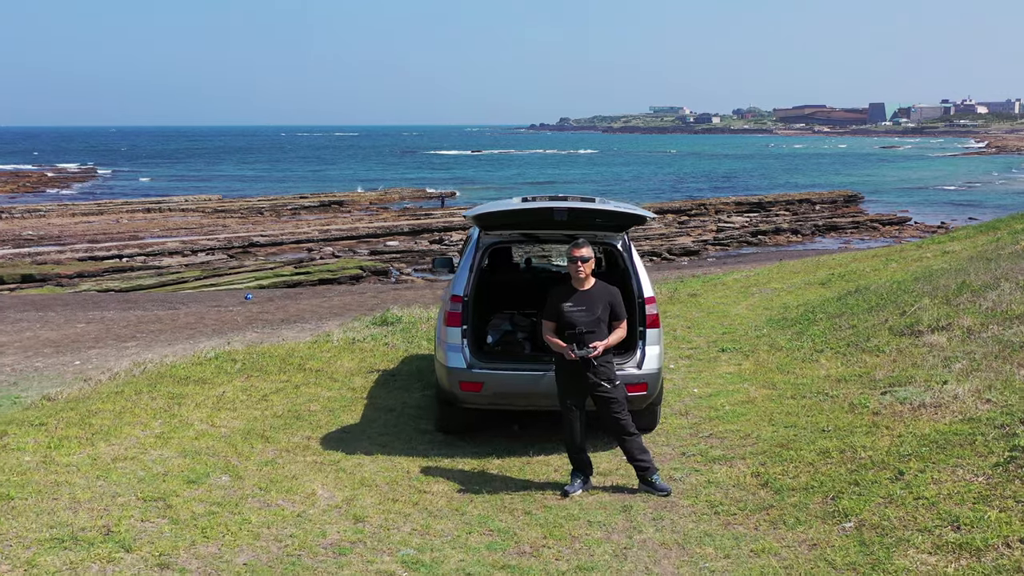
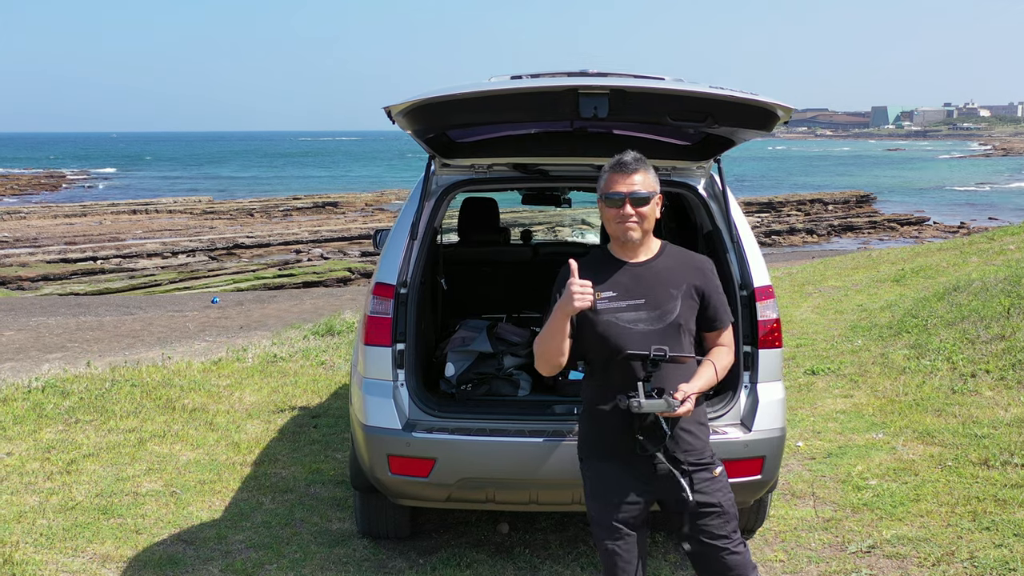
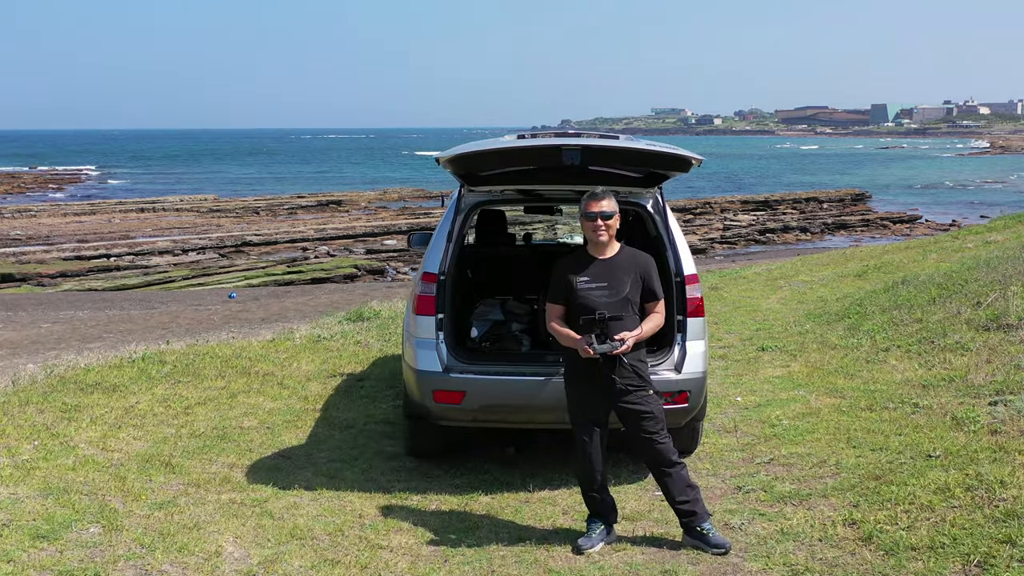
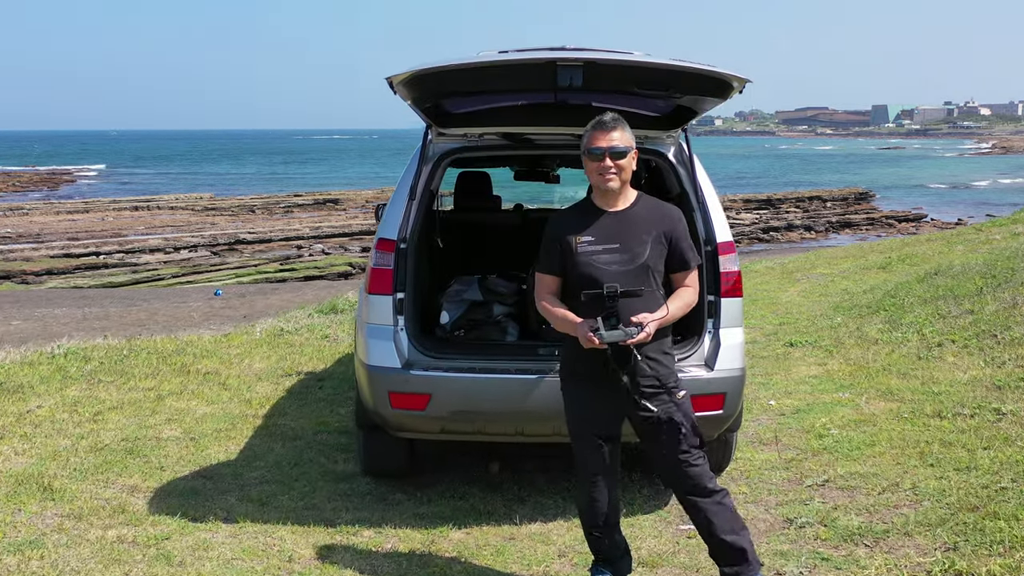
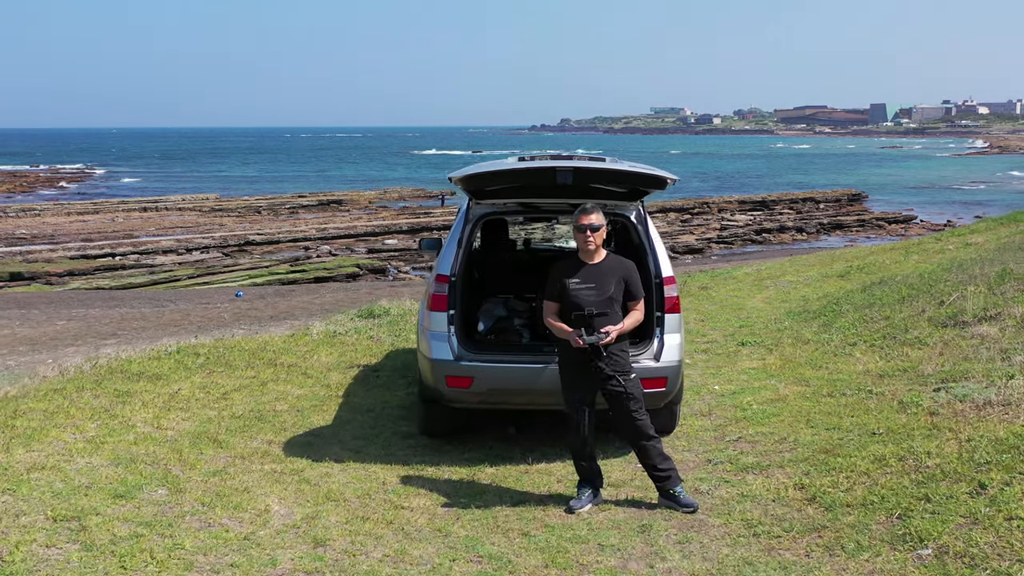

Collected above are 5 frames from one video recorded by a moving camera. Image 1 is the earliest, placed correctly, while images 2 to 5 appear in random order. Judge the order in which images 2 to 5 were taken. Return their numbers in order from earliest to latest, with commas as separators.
5, 3, 4, 2
